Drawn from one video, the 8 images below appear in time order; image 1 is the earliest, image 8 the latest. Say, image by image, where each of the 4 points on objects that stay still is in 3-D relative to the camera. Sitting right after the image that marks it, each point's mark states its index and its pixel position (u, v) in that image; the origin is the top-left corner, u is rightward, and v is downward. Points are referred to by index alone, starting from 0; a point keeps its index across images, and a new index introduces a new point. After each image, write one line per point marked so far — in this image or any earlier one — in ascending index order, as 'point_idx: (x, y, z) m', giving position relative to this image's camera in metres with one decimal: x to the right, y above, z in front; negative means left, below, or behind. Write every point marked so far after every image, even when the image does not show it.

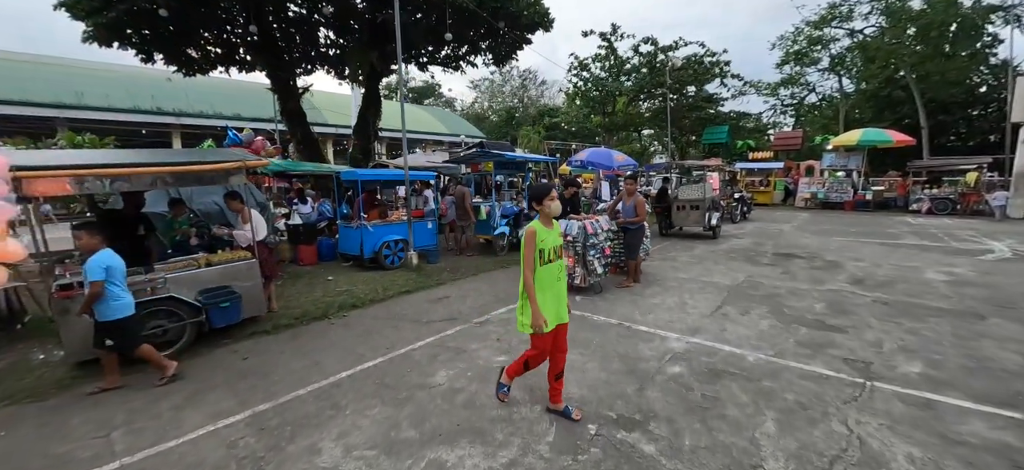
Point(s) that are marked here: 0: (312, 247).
0: (-4.1, -0.2, +8.5) m
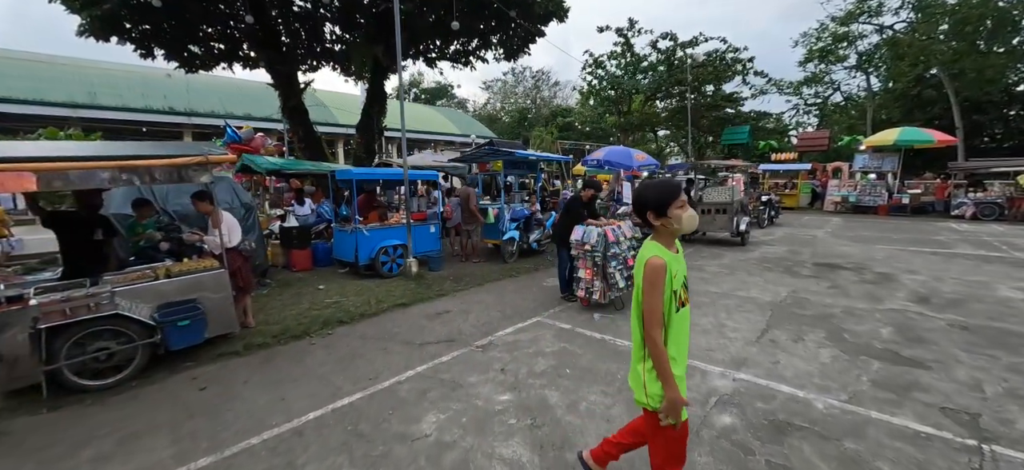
0: (-3.9, -0.3, +7.9) m
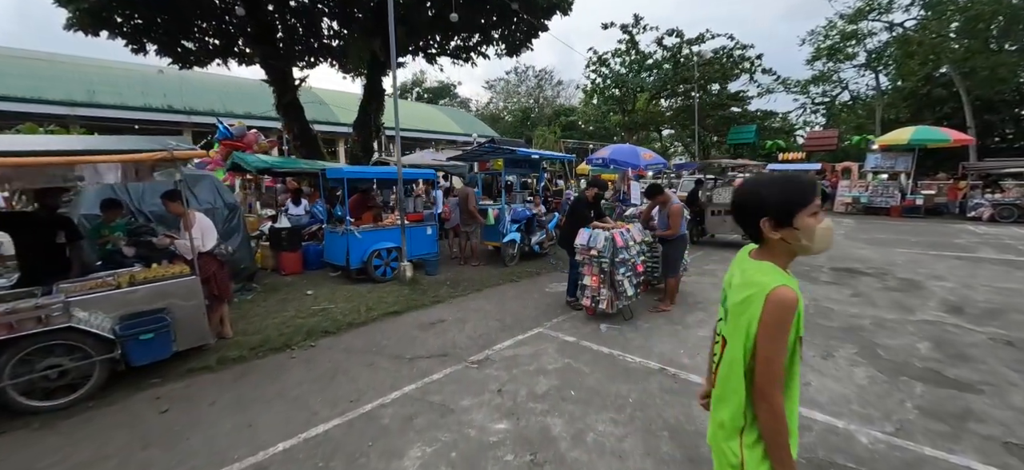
0: (-3.9, -0.3, +7.5) m
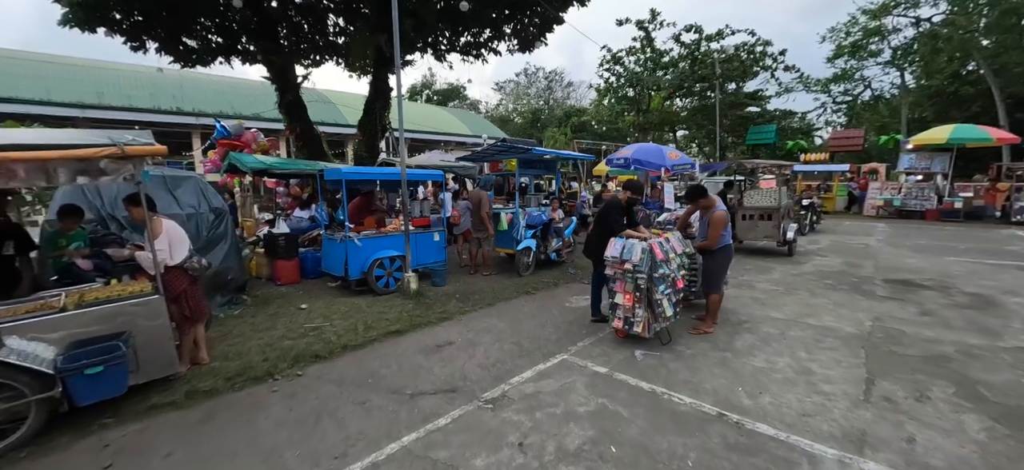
0: (-3.7, -0.4, +6.9) m
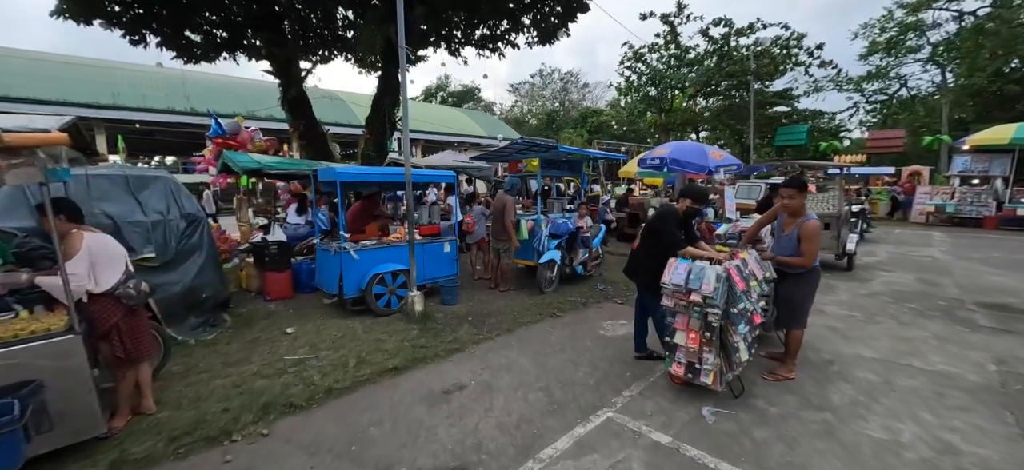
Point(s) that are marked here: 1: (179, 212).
0: (-3.4, -0.6, +6.1) m
1: (-3.7, +0.3, +4.6) m
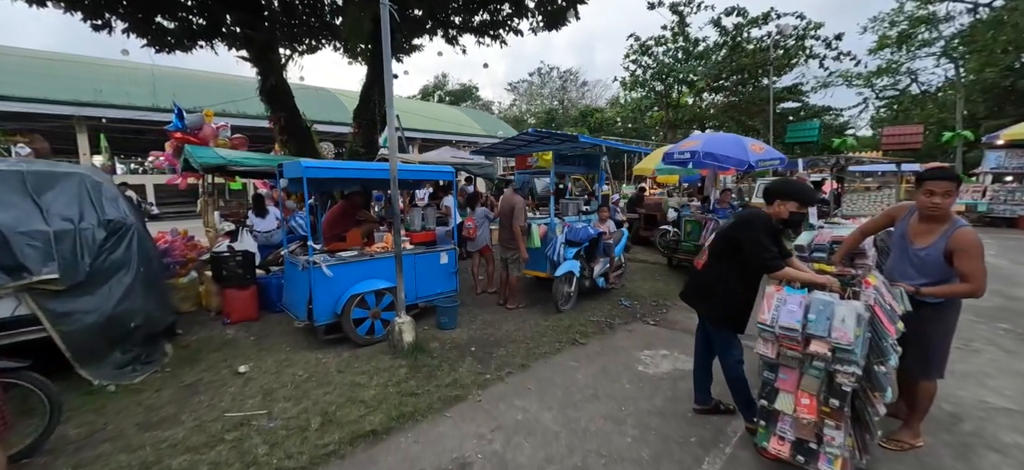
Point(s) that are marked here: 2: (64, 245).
0: (-3.2, -0.7, +5.0) m
1: (-3.6, +0.2, +3.6) m
2: (-3.6, -0.1, +3.3) m
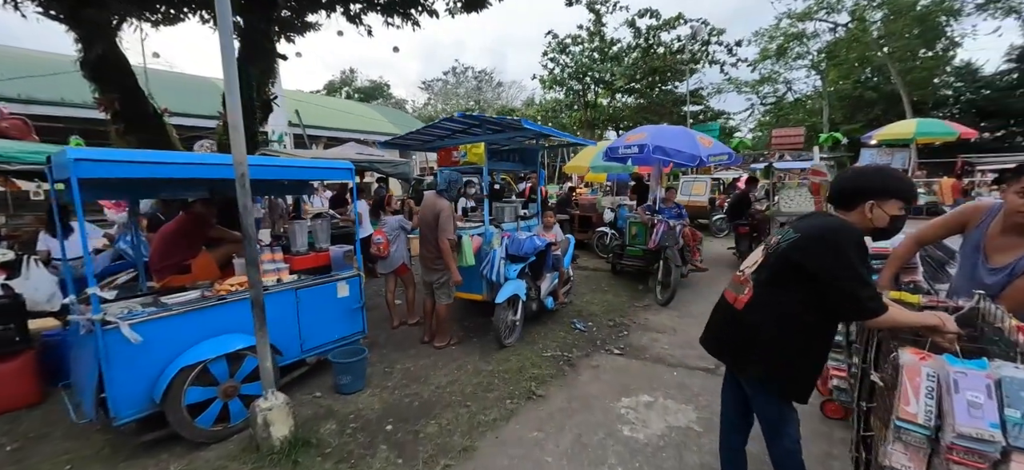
0: (-3.8, -1.0, +3.2) m
1: (-3.9, -0.1, +1.7) m
2: (-3.9, -0.4, +1.4) m
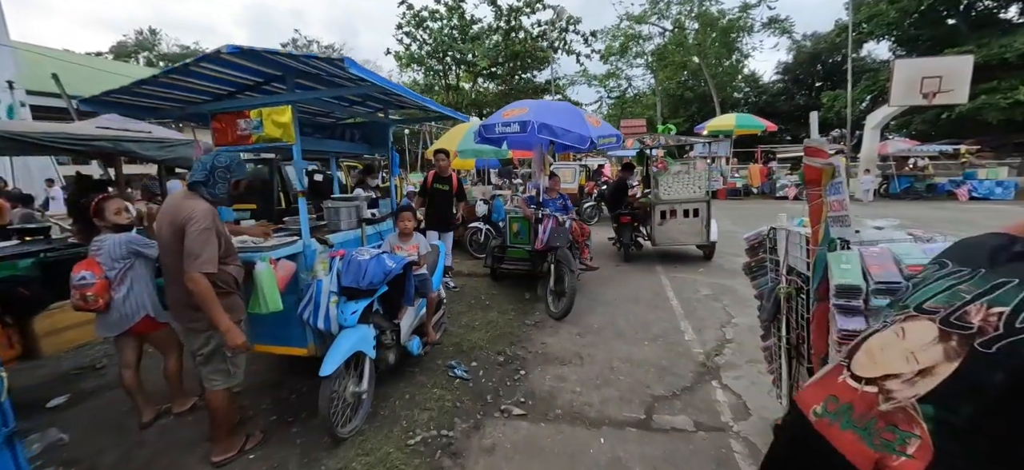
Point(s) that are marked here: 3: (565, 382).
0: (-4.3, -1.3, +0.5) m
1: (-4.0, -0.5, -1.0) m
2: (-3.9, -0.8, -1.2) m
3: (+0.4, -1.1, +3.2) m
